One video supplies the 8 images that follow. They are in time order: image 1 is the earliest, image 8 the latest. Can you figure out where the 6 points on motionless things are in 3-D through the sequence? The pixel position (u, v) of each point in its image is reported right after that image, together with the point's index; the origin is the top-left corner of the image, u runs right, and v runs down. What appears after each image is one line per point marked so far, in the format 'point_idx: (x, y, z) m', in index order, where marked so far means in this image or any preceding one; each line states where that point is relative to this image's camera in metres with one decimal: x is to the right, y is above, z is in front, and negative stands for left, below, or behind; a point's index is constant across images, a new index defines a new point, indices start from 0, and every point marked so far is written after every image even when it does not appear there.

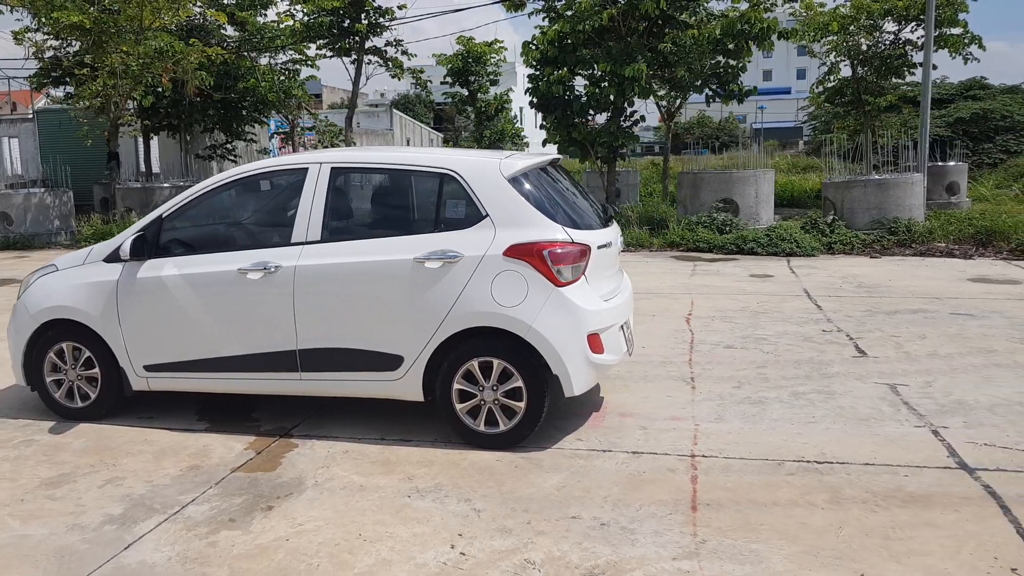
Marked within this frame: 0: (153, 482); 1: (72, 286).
0: (-1.9, -1.0, +4.2) m
1: (-2.8, 0.0, +5.0) m
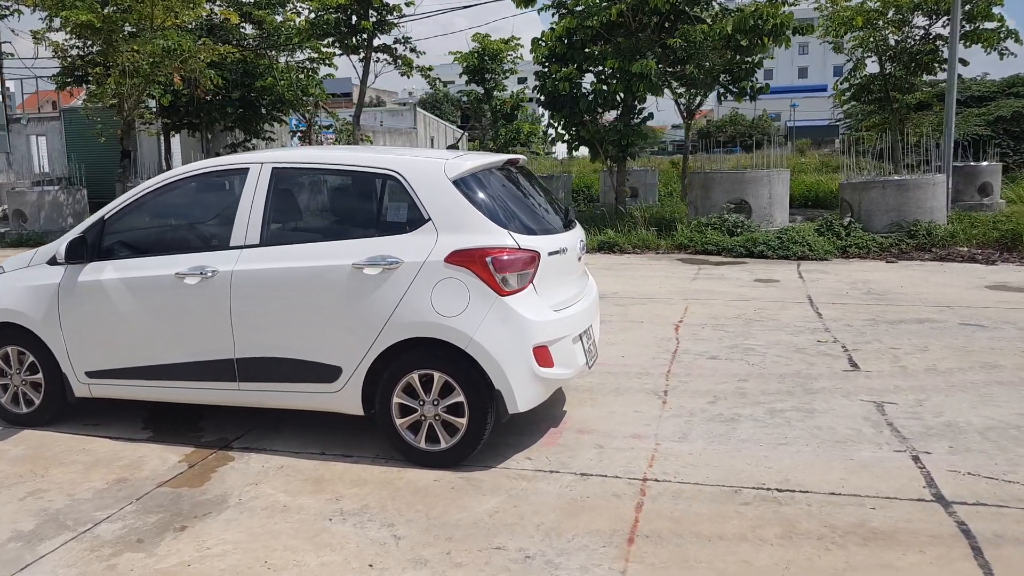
0: (-2.2, -1.1, +4.1) m
1: (-3.0, 0.0, +4.9) m
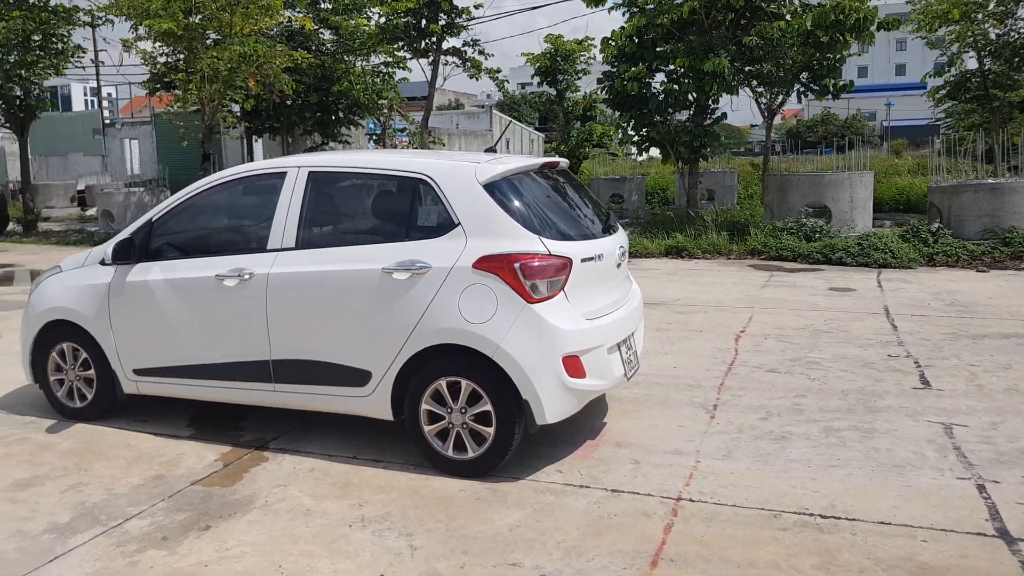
0: (-2.1, -1.1, +4.2) m
1: (-2.8, 0.0, +5.0) m
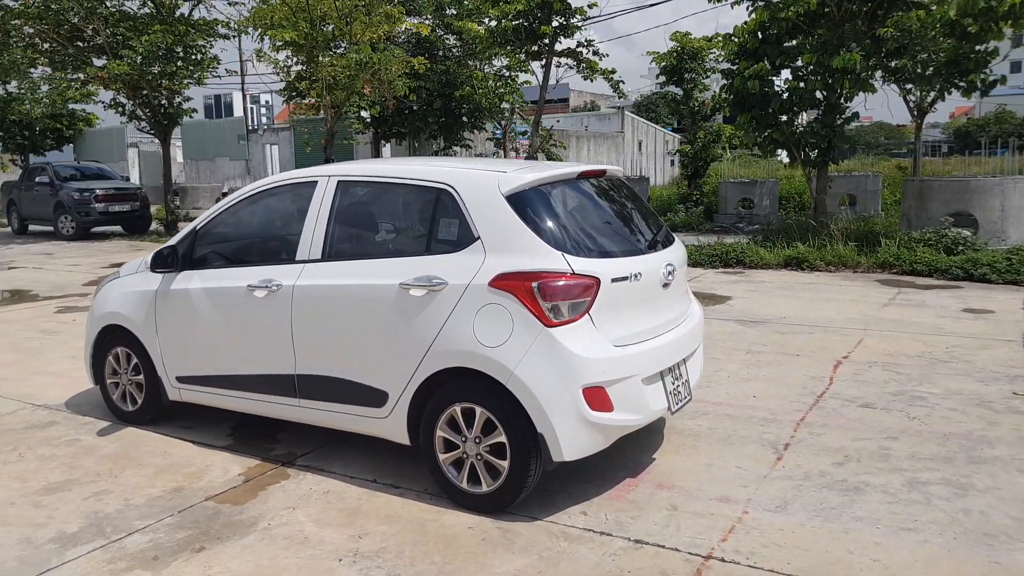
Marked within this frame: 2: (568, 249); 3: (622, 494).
0: (-2.0, -1.1, +4.2) m
1: (-2.5, 0.0, +5.1) m
2: (+0.3, +0.2, +3.8) m
3: (+0.6, -1.1, +4.1) m
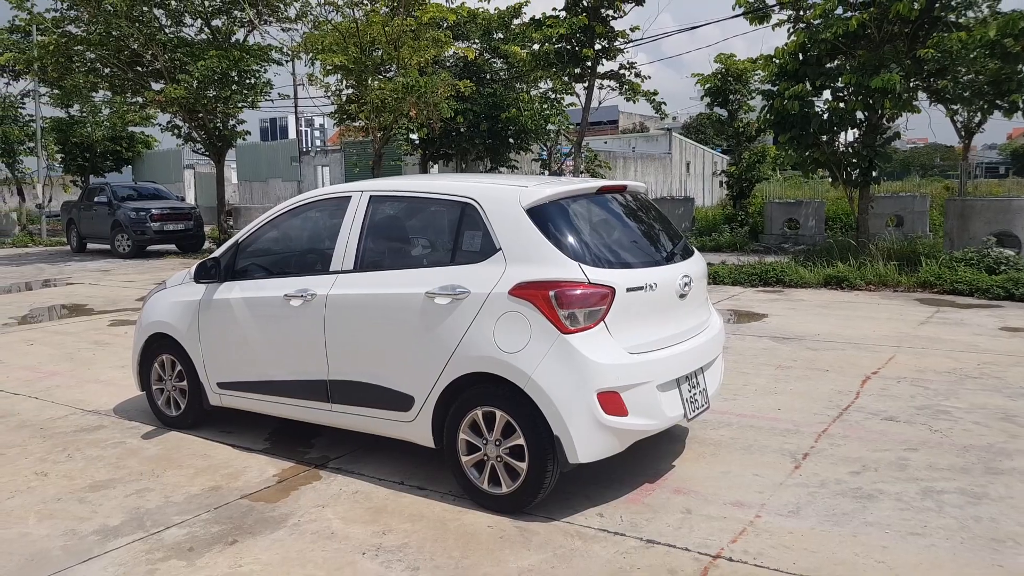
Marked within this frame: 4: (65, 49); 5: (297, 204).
0: (-1.9, -1.2, +4.4) m
1: (-2.3, -0.1, +5.4) m
2: (+0.4, +0.1, +4.0) m
3: (+0.7, -1.1, +4.2) m
4: (-9.1, +4.9, +16.2) m
5: (-1.4, +0.5, +5.0) m
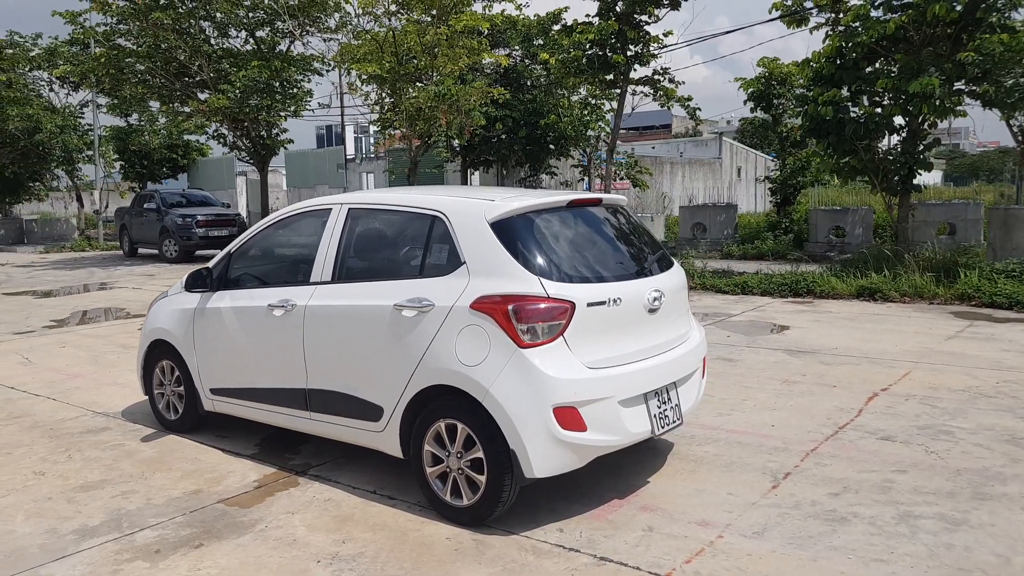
0: (-2.1, -1.2, +4.6) m
1: (-2.4, -0.2, +5.6) m
2: (+0.2, +0.1, +4.0) m
3: (+0.5, -1.2, +4.2) m
4: (-8.4, +4.8, +16.9) m
5: (-1.5, +0.5, +5.2) m
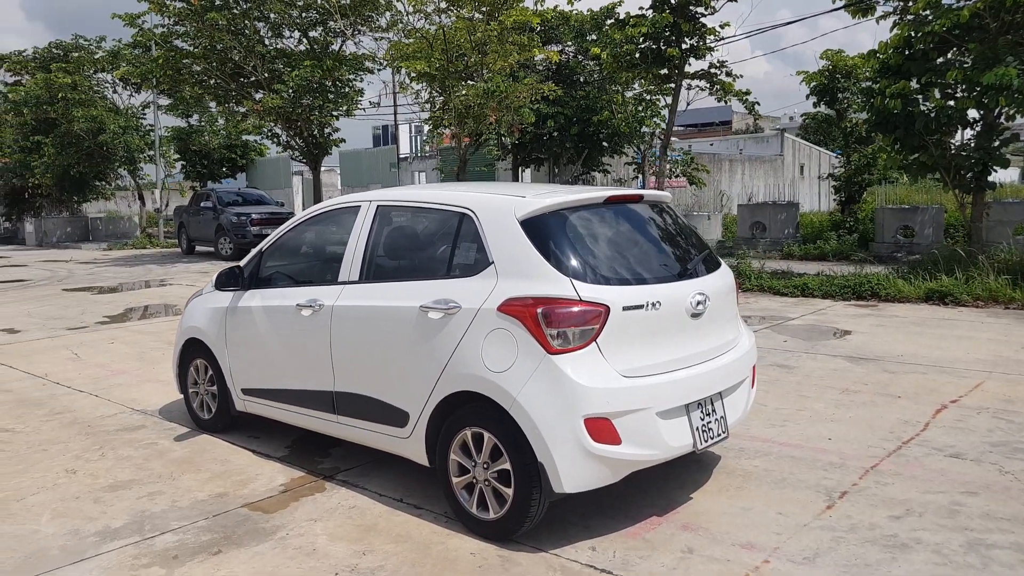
0: (-1.9, -1.2, +4.5) m
1: (-2.2, -0.2, +5.6) m
2: (+0.3, +0.1, +3.7) m
3: (+0.6, -1.2, +3.9) m
4: (-7.3, +4.9, +17.2) m
5: (-1.2, +0.5, +5.0) m
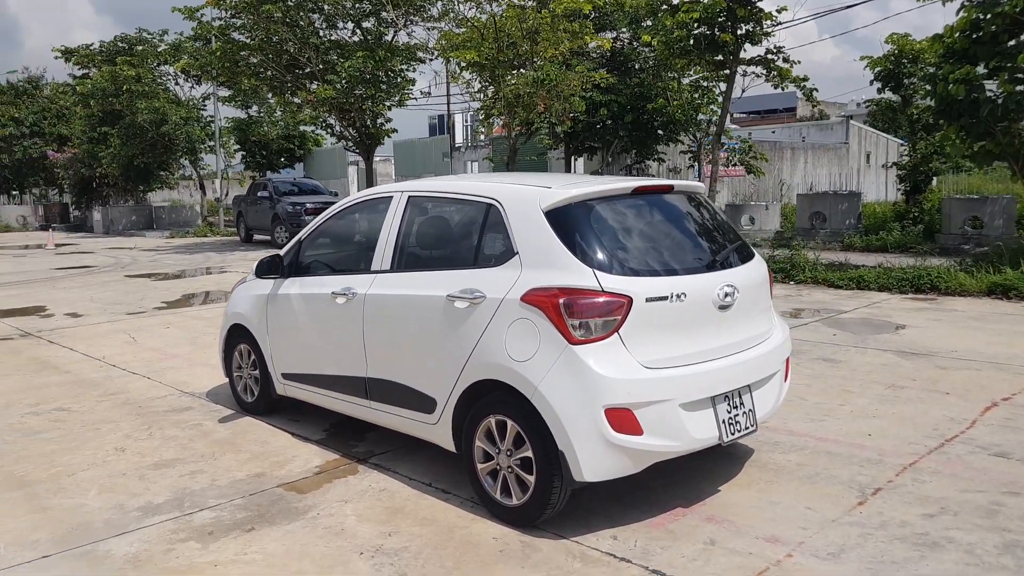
0: (-1.7, -1.1, +4.6) m
1: (-1.9, -0.1, +5.7) m
2: (+0.4, +0.1, +3.7) m
3: (+0.7, -1.2, +3.9) m
4: (-6.2, +5.2, +17.6) m
5: (-1.0, +0.6, +5.1) m
